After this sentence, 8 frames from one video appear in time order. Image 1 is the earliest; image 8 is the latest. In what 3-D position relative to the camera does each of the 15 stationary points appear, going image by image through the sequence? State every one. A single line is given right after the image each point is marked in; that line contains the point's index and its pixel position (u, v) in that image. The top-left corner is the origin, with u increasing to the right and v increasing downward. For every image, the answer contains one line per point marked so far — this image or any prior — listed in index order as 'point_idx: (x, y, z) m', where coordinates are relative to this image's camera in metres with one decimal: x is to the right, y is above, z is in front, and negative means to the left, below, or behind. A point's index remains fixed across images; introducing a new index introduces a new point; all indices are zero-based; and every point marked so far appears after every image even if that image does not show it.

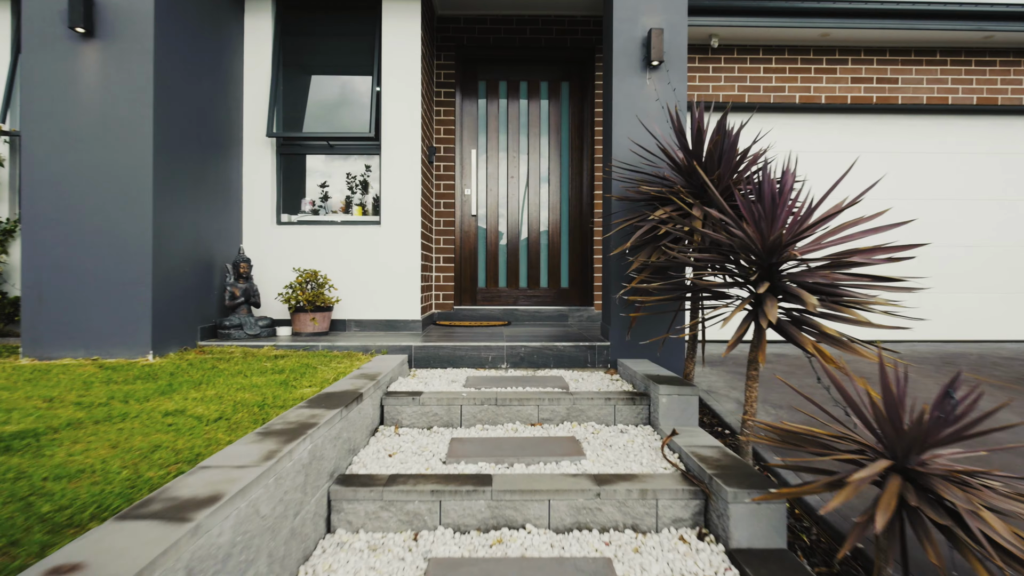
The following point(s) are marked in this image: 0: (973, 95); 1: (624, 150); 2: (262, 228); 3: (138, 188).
0: (+3.4, +1.4, +4.5) m
1: (+0.6, +0.7, +3.1) m
2: (-1.5, +0.4, +3.7) m
3: (-1.7, +0.5, +2.7) m
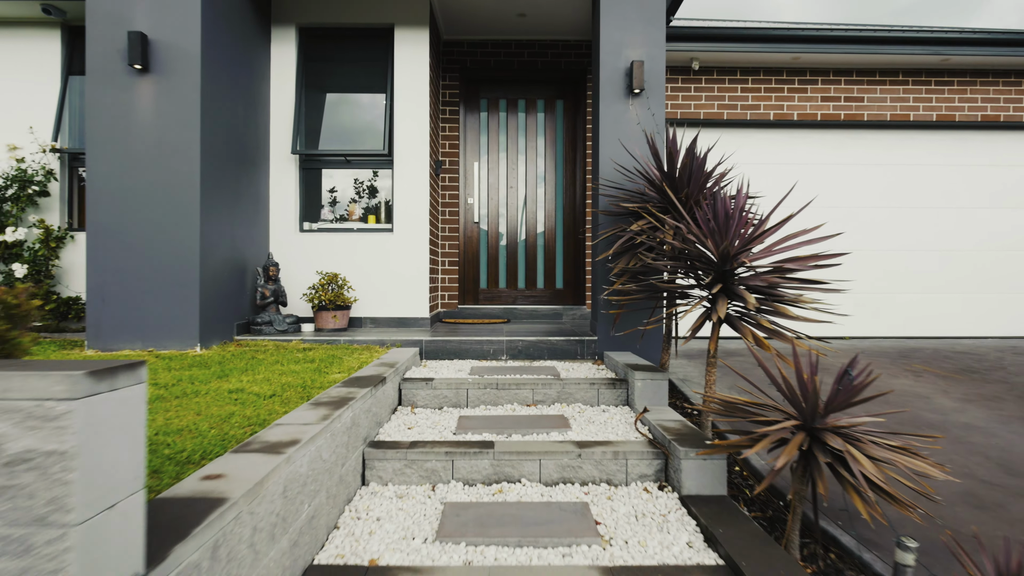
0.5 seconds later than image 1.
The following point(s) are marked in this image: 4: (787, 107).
0: (+3.4, +1.4, +4.9) m
1: (+0.6, +0.7, +3.5) m
2: (-1.5, +0.4, +4.1) m
3: (-1.7, +0.5, +3.1) m
4: (+2.2, +1.5, +4.9) m
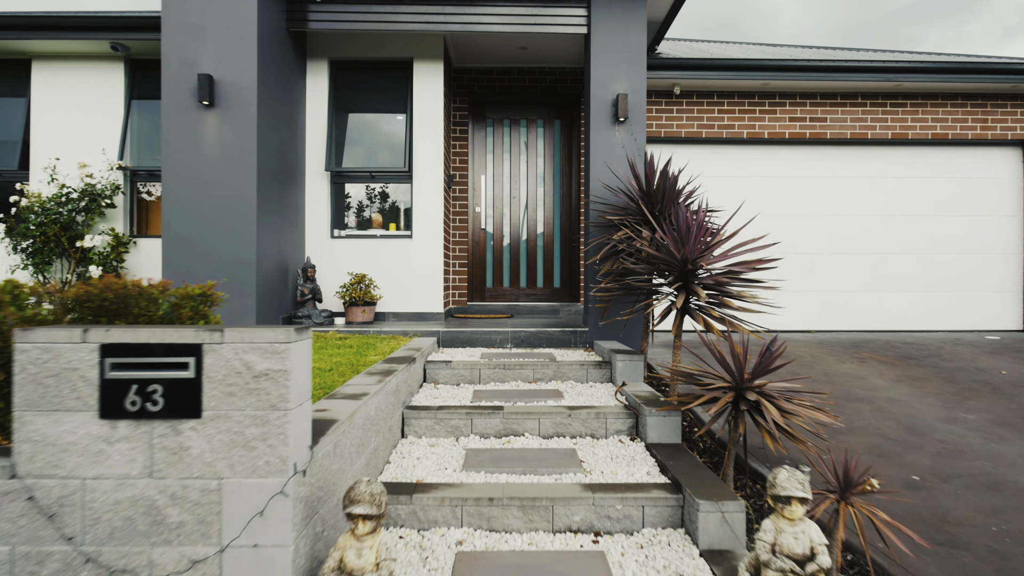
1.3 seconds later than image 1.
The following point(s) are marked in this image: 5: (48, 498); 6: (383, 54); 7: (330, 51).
0: (+3.4, +1.4, +5.5) m
1: (+0.6, +0.7, +4.1) m
2: (-1.5, +0.4, +4.8) m
3: (-1.6, +0.5, +3.8) m
4: (+2.3, +1.5, +5.5) m
5: (-1.0, -0.5, +1.3) m
6: (-1.0, +1.9, +4.8) m
7: (-1.4, +1.9, +4.8) m
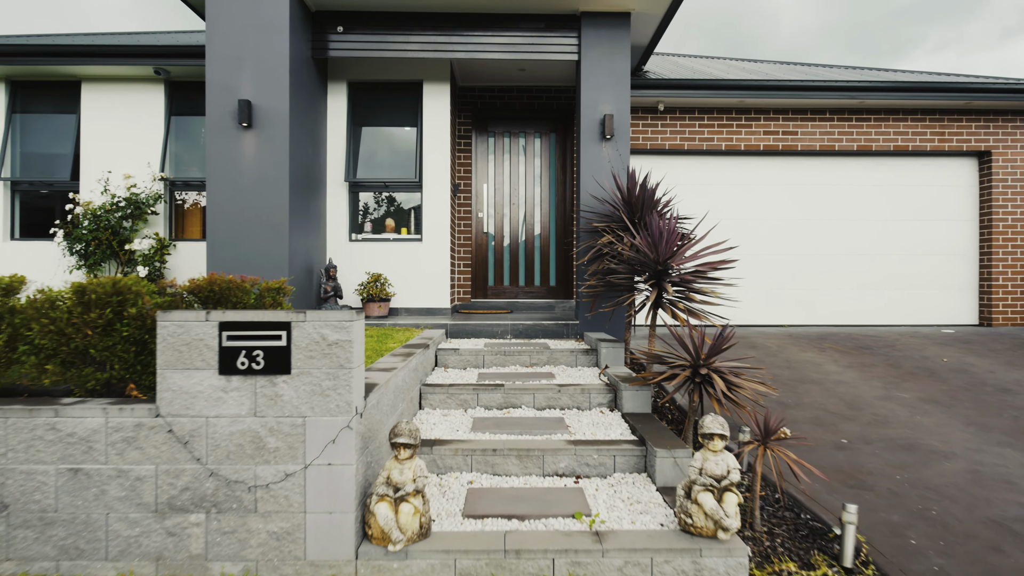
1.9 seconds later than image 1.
0: (+3.4, +1.5, +6.1) m
1: (+0.6, +0.7, +4.7) m
2: (-1.5, +0.4, +5.3) m
3: (-1.6, +0.5, +4.3) m
4: (+2.2, +1.5, +6.1) m
5: (-1.0, -0.4, +1.9) m
6: (-1.0, +1.9, +5.4) m
7: (-1.4, +1.9, +5.3) m
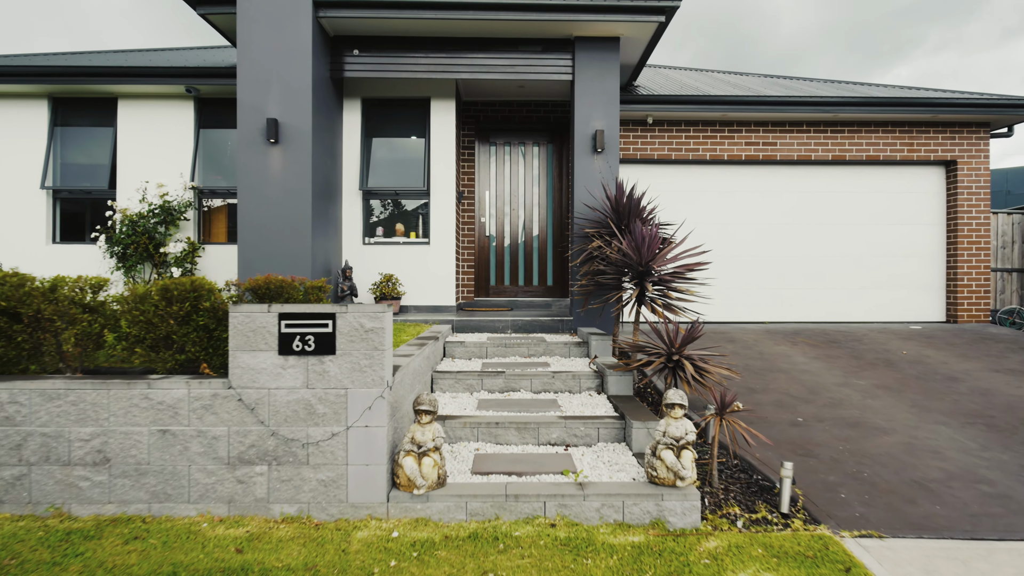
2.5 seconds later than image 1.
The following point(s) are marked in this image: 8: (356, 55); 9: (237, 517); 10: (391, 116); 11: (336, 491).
0: (+3.4, +1.5, +6.6) m
1: (+0.6, +0.7, +5.2) m
2: (-1.5, +0.4, +5.8) m
3: (-1.6, +0.5, +4.8) m
4: (+2.2, +1.5, +6.6) m
5: (-1.0, -0.4, +2.4) m
6: (-1.0, +1.9, +5.8) m
7: (-1.4, +1.9, +5.8) m
8: (-1.4, +2.1, +5.4) m
9: (-1.1, -0.9, +2.4) m
10: (-1.2, +1.7, +6.0) m
11: (-0.7, -0.8, +2.4) m
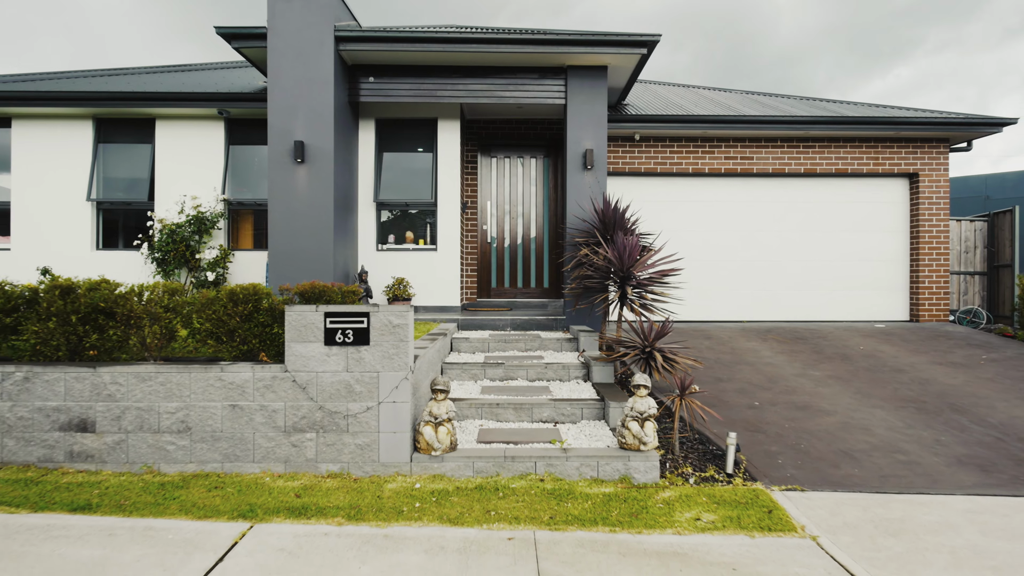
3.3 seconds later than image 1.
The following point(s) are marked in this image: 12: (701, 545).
0: (+3.4, +1.4, +7.2) m
1: (+0.6, +0.7, +5.8) m
2: (-1.5, +0.4, +6.4) m
3: (-1.7, +0.5, +5.4) m
4: (+2.2, +1.5, +7.2) m
5: (-1.0, -0.4, +3.0) m
6: (-1.0, +1.9, +6.5) m
7: (-1.4, +1.9, +6.4) m
8: (-1.4, +2.0, +6.0) m
9: (-1.1, -0.9, +3.0) m
10: (-1.2, +1.7, +6.6) m
11: (-0.7, -0.8, +3.0) m
12: (+0.8, -1.0, +2.5) m
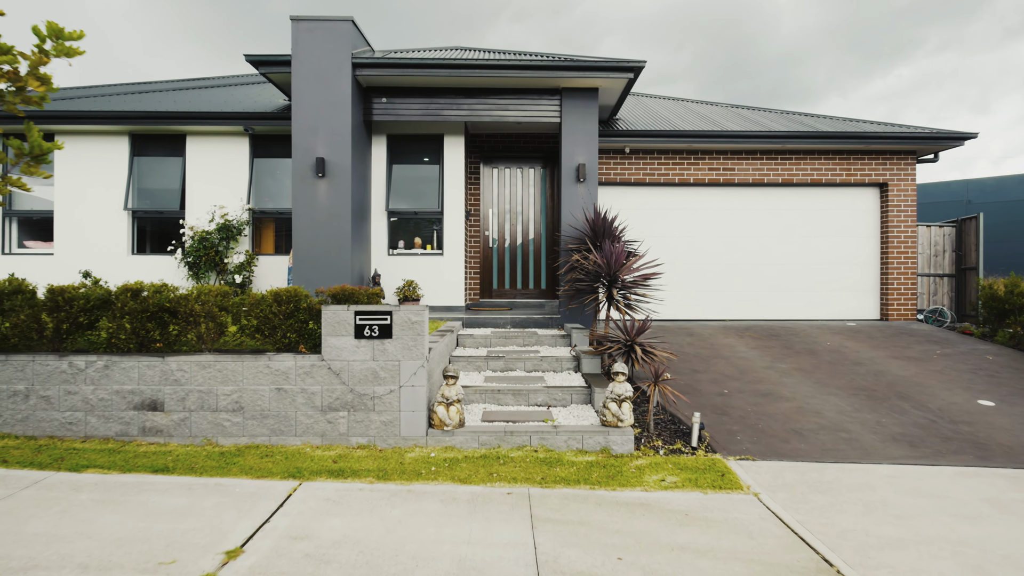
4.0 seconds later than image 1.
0: (+3.4, +1.4, +7.8) m
1: (+0.6, +0.7, +6.4) m
2: (-1.5, +0.4, +7.0) m
3: (-1.7, +0.5, +6.0) m
4: (+2.2, +1.5, +7.8) m
5: (-1.0, -0.5, +3.6) m
6: (-1.0, +1.8, +7.1) m
7: (-1.4, +1.8, +7.0) m
8: (-1.4, +2.0, +6.6) m
9: (-1.1, -0.9, +3.6) m
10: (-1.2, +1.7, +7.2) m
11: (-0.7, -0.8, +3.6) m
12: (+0.8, -1.1, +3.1) m
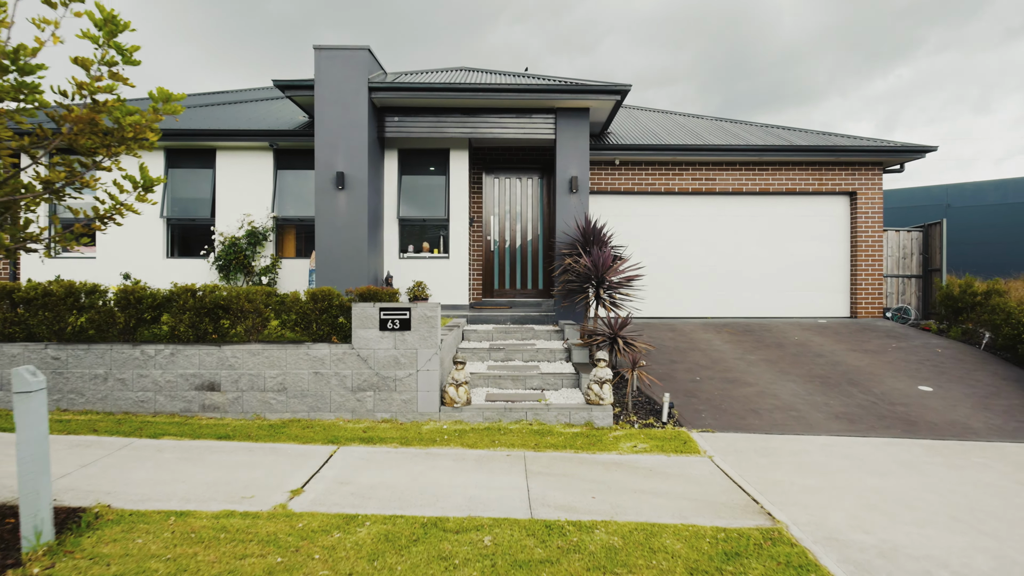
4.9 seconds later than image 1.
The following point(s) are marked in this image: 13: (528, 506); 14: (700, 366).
0: (+3.4, +1.4, +8.5) m
1: (+0.6, +0.7, +7.1) m
2: (-1.5, +0.4, +7.7) m
3: (-1.7, +0.4, +6.7) m
4: (+2.2, +1.5, +8.5) m
5: (-1.0, -0.5, +4.3) m
6: (-1.0, +1.8, +7.8) m
7: (-1.4, +1.8, +7.7) m
8: (-1.4, +2.0, +7.3) m
9: (-1.1, -0.9, +4.3) m
10: (-1.2, +1.7, +7.9) m
11: (-0.7, -0.8, +4.3) m
12: (+0.8, -1.1, +3.8) m
13: (+0.1, -1.1, +2.9) m
14: (+1.8, -0.8, +5.8) m
